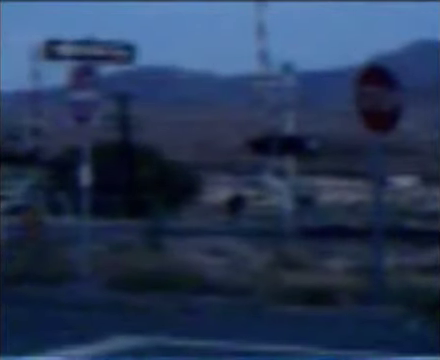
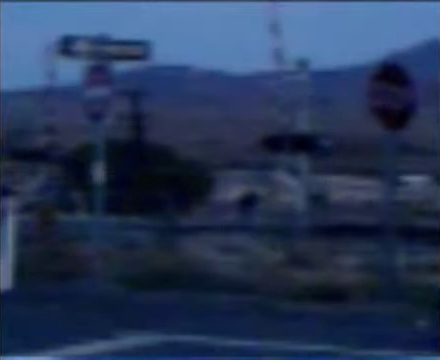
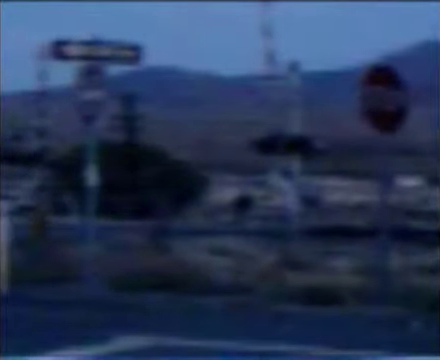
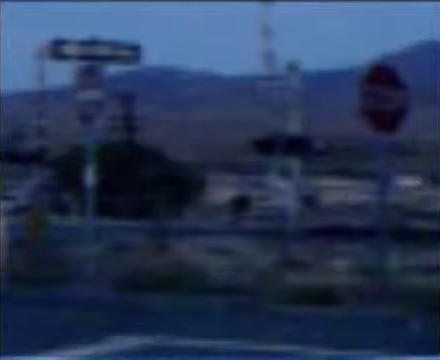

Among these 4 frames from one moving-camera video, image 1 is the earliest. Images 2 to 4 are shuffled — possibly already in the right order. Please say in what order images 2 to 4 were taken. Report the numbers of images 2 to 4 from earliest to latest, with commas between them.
3, 4, 2
